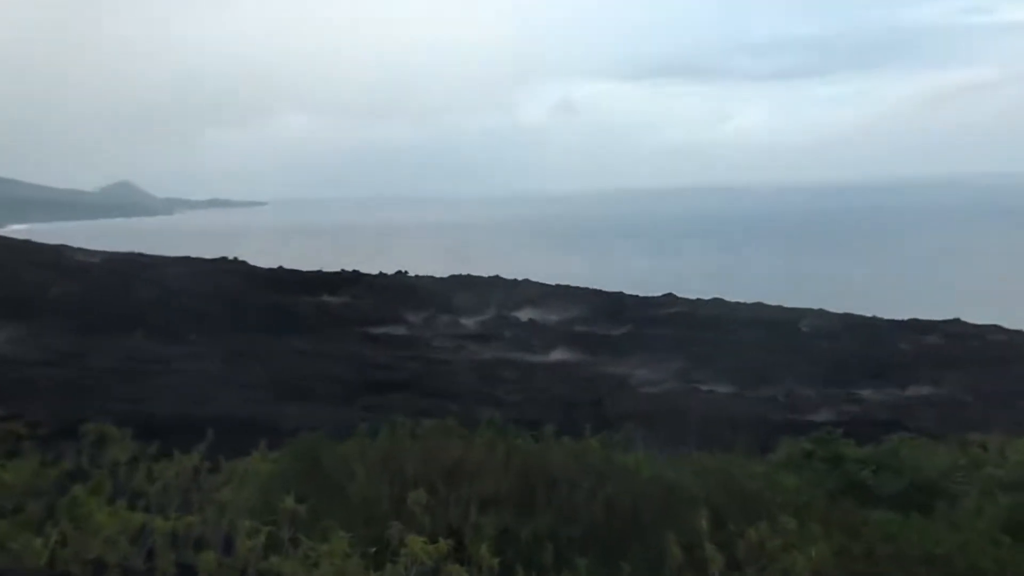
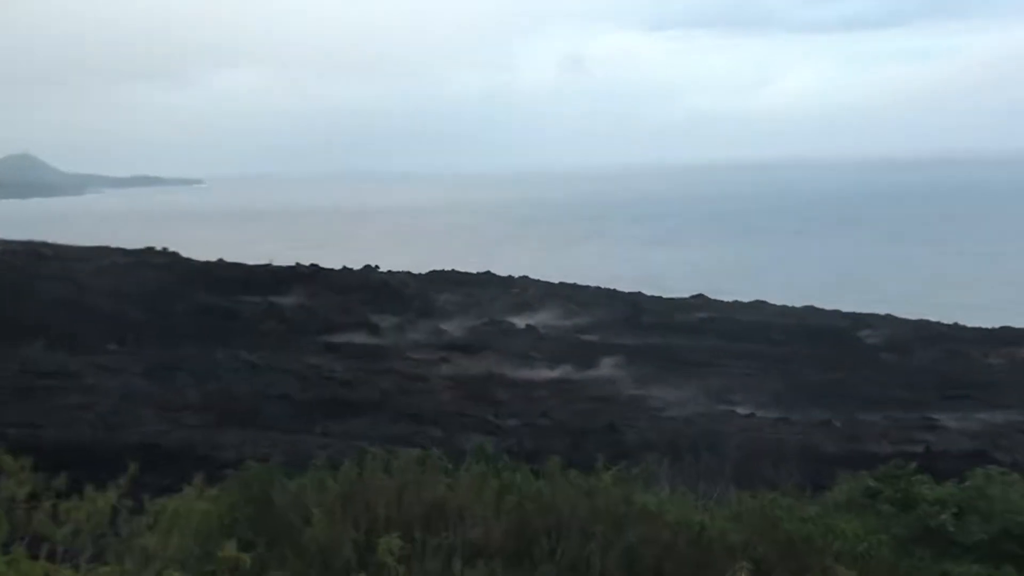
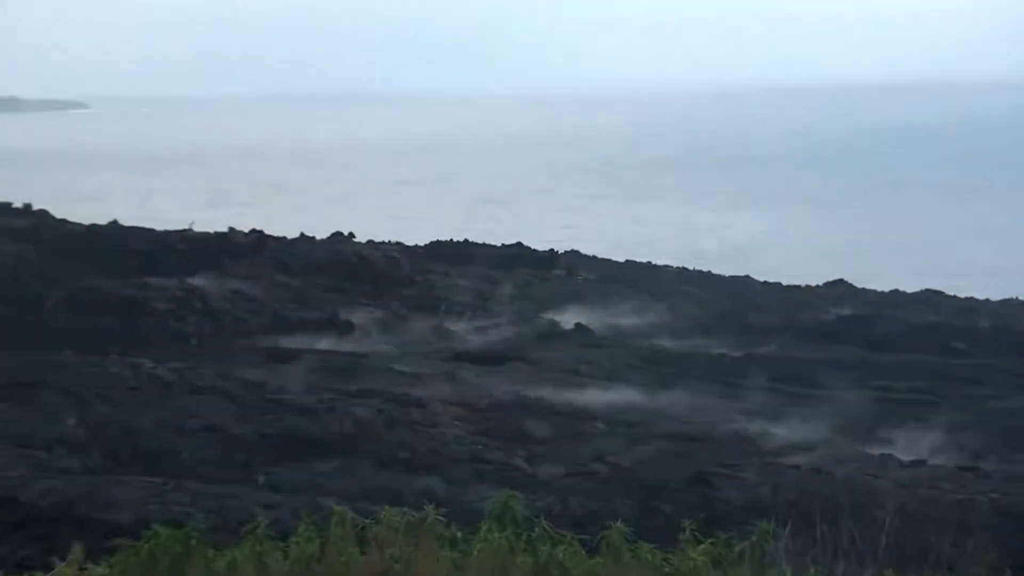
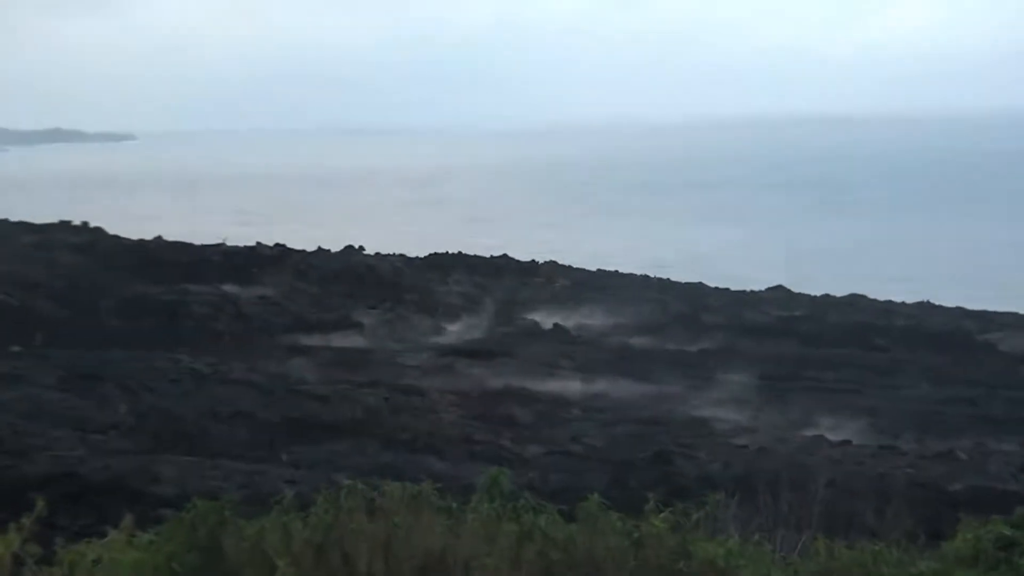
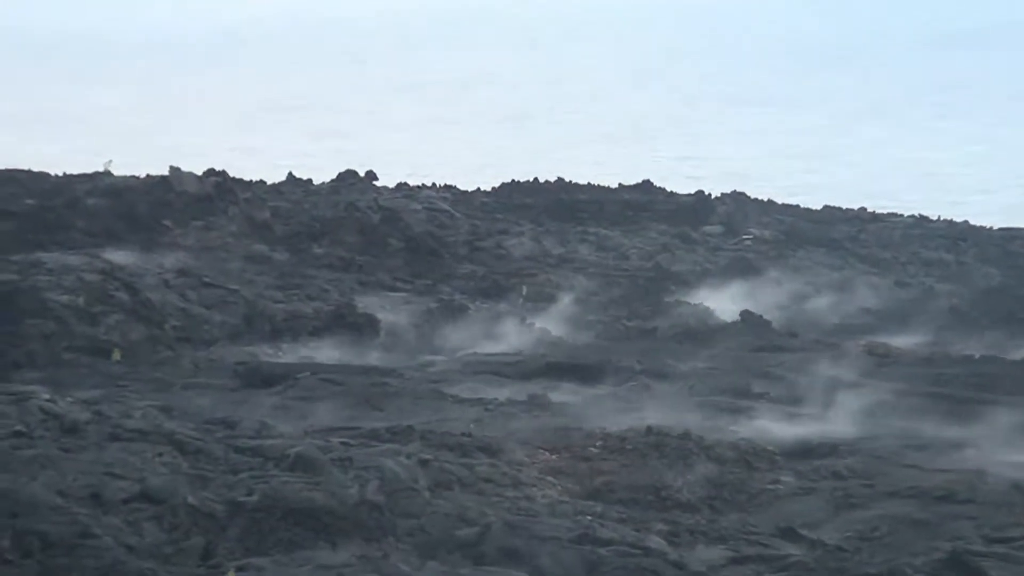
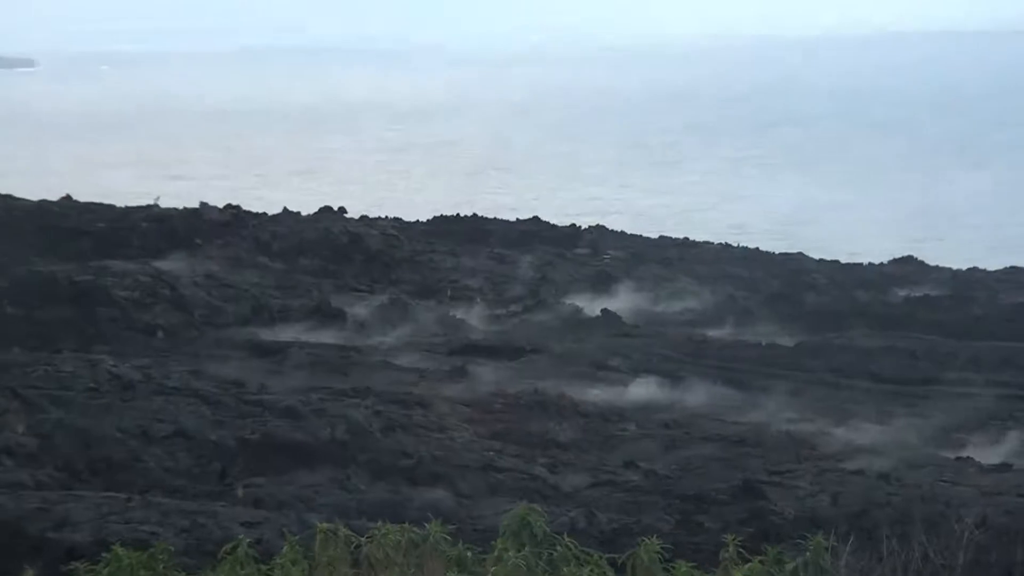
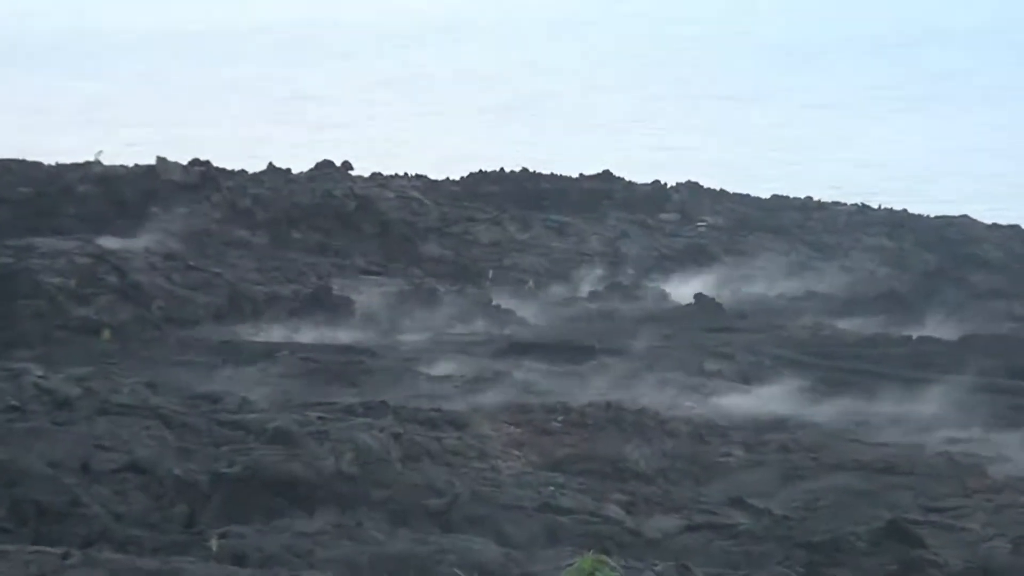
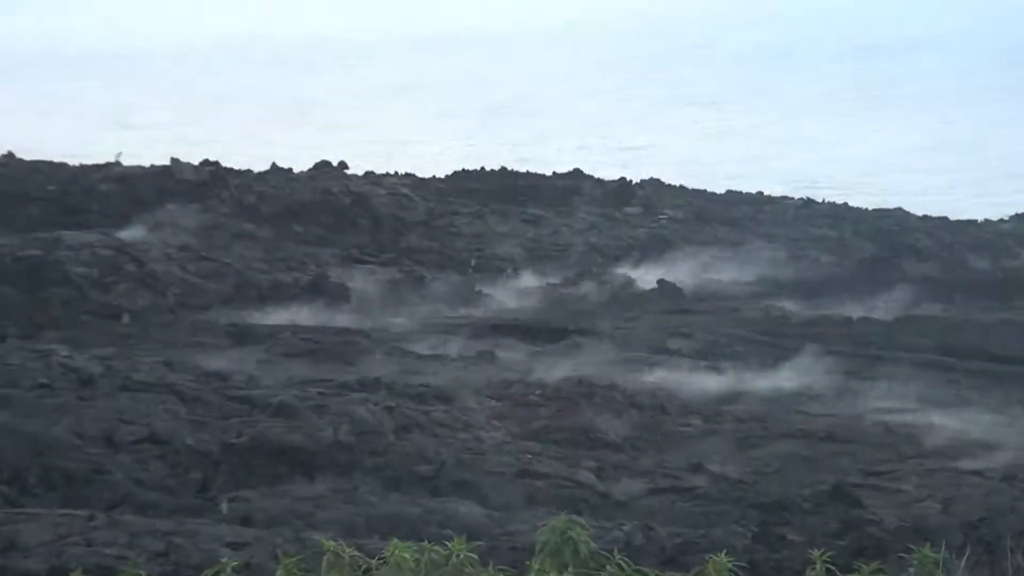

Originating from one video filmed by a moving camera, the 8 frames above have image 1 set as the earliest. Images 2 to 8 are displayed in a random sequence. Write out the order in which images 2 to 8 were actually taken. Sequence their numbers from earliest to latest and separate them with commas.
2, 4, 3, 6, 8, 7, 5
